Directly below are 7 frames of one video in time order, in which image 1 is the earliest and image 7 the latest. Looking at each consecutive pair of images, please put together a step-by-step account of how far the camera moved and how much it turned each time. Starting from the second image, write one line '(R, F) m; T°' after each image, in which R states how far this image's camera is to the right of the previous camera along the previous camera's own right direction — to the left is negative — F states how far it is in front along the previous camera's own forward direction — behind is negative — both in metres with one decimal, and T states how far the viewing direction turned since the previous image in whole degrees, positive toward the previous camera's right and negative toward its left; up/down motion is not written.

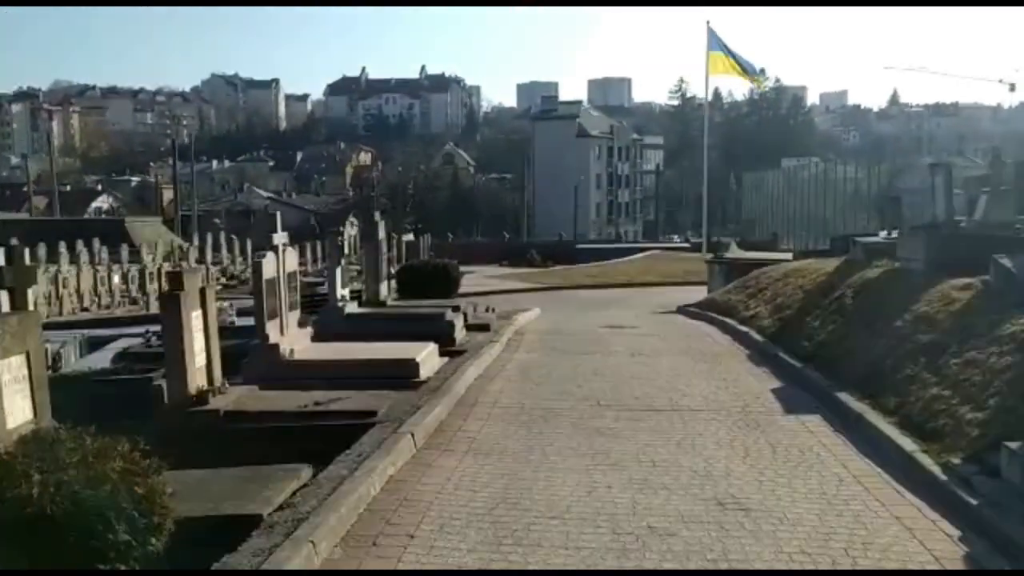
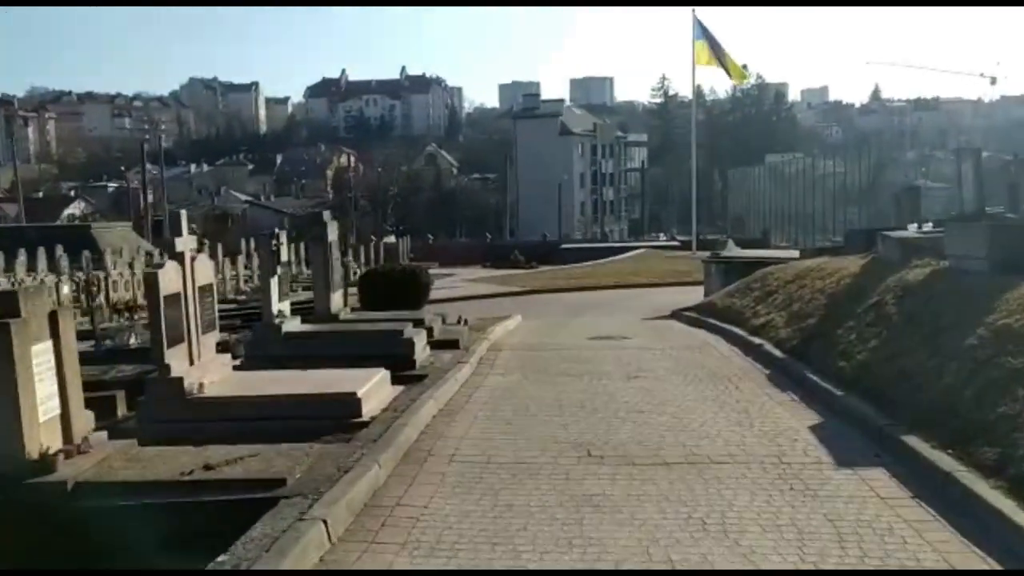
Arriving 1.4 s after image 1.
(+0.2, +2.5) m; +1°
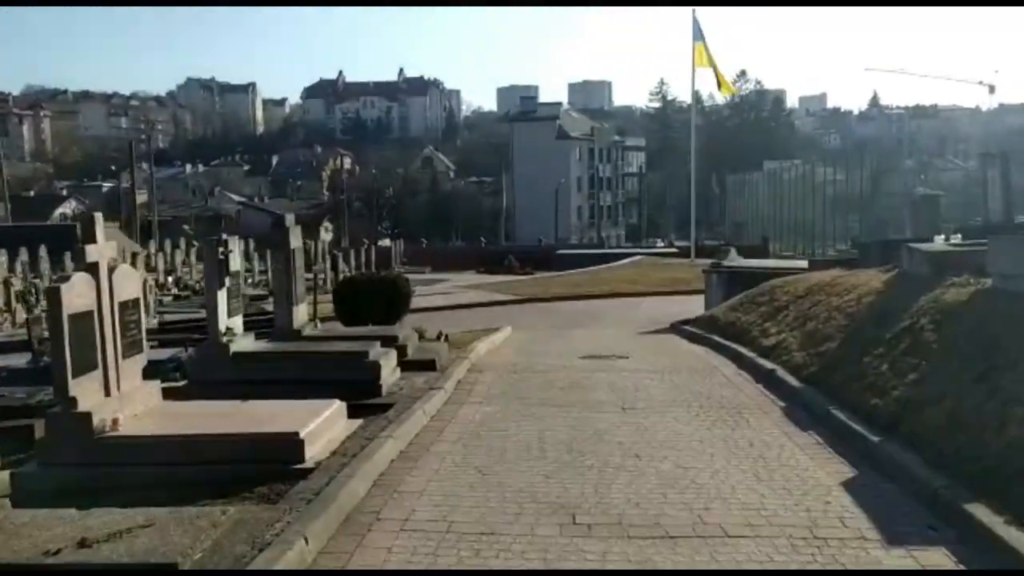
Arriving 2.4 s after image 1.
(+0.2, +1.5) m; 0°
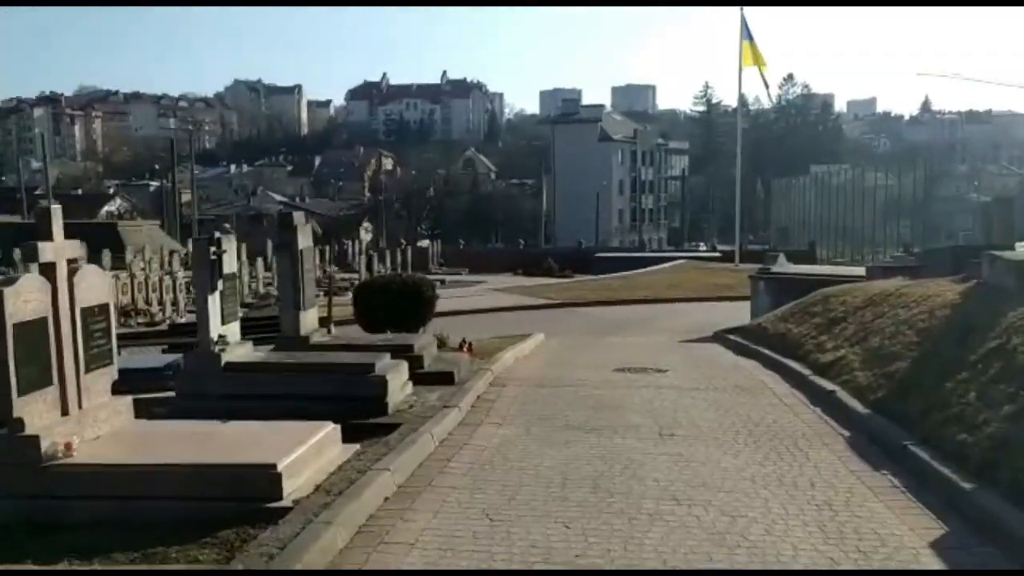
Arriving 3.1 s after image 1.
(+0.2, +1.2) m; -3°
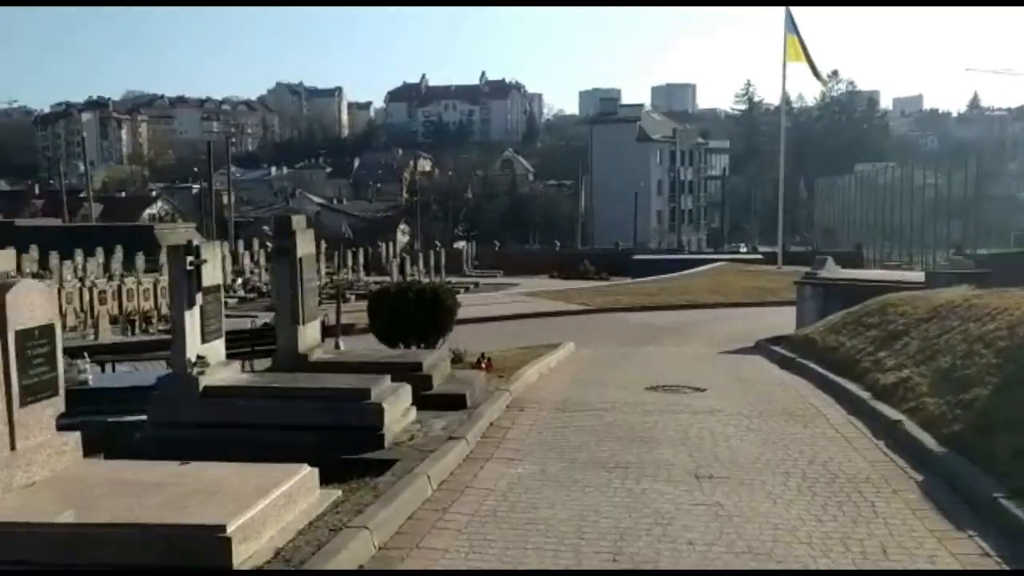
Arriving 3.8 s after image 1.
(+0.2, +1.2) m; -3°
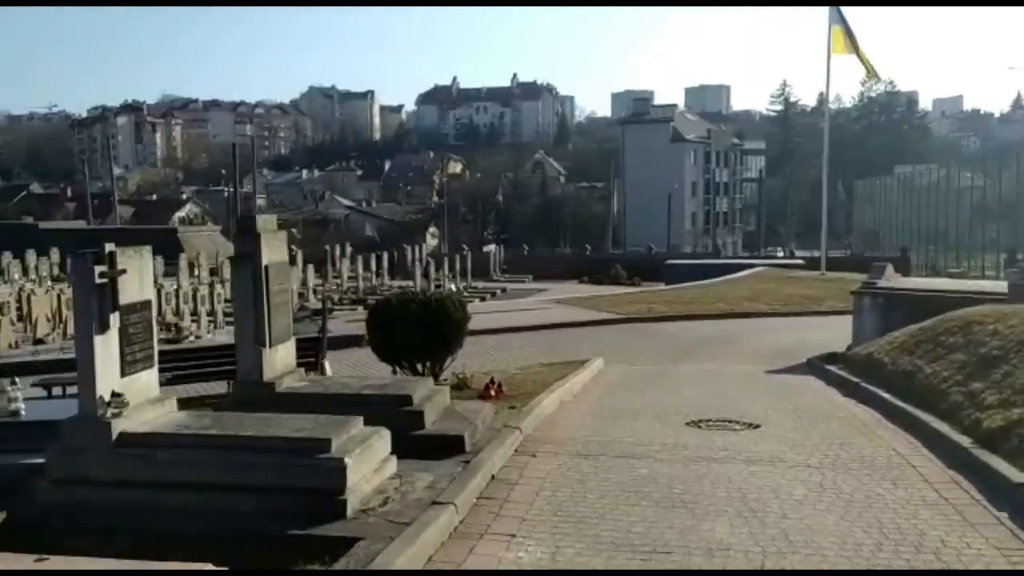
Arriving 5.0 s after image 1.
(+0.2, +2.0) m; -2°
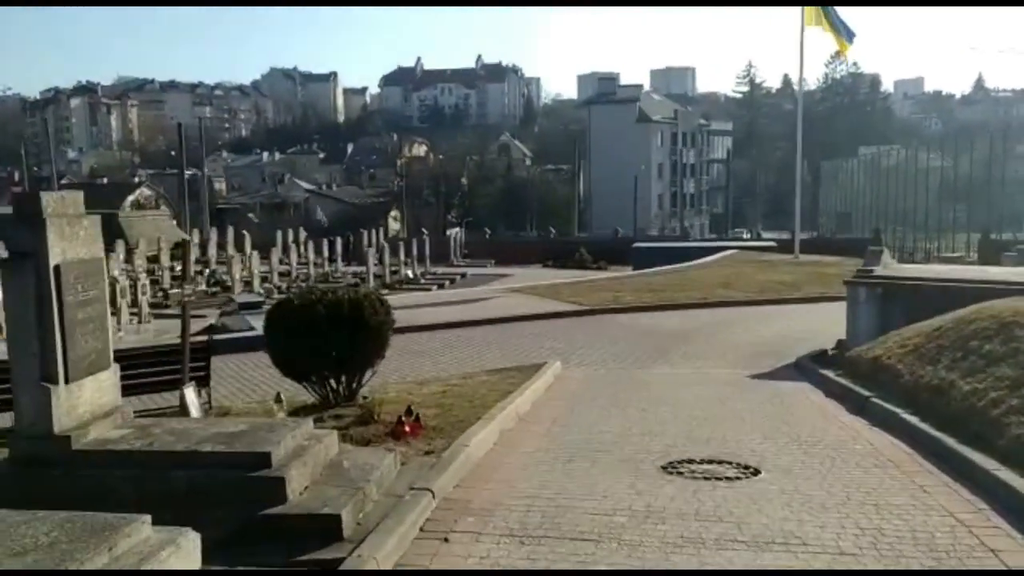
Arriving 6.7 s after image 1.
(+0.5, +2.7) m; +2°
